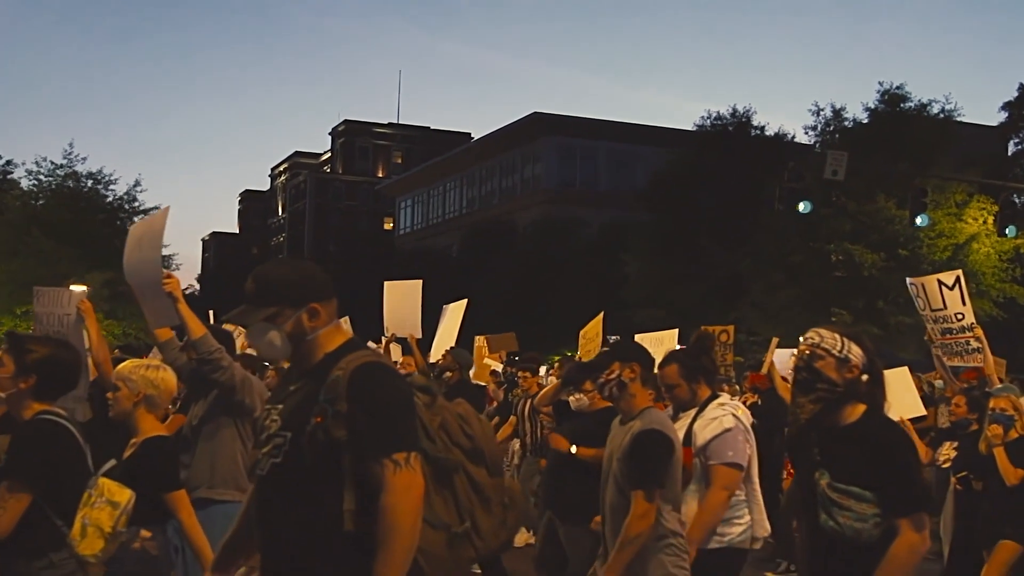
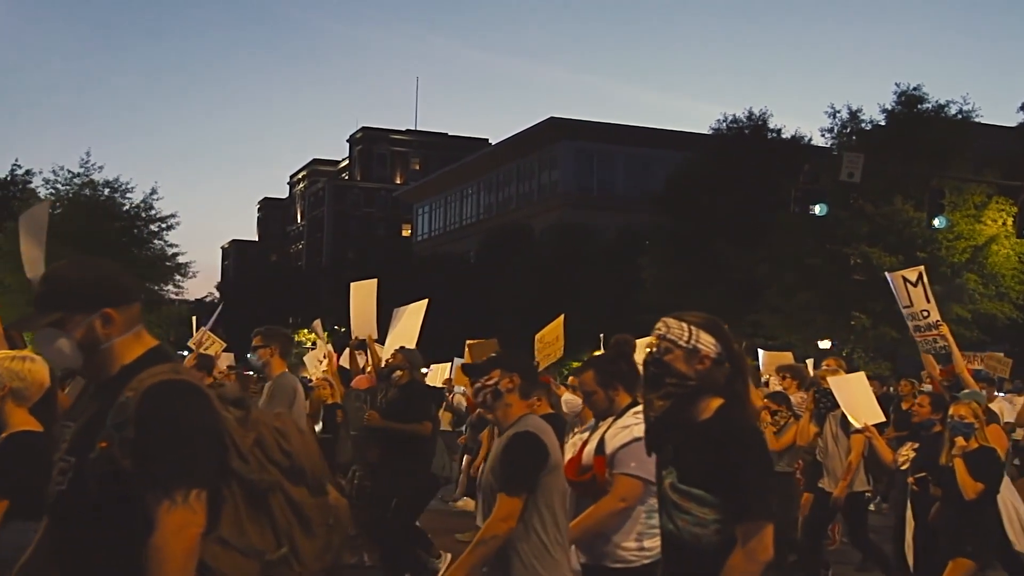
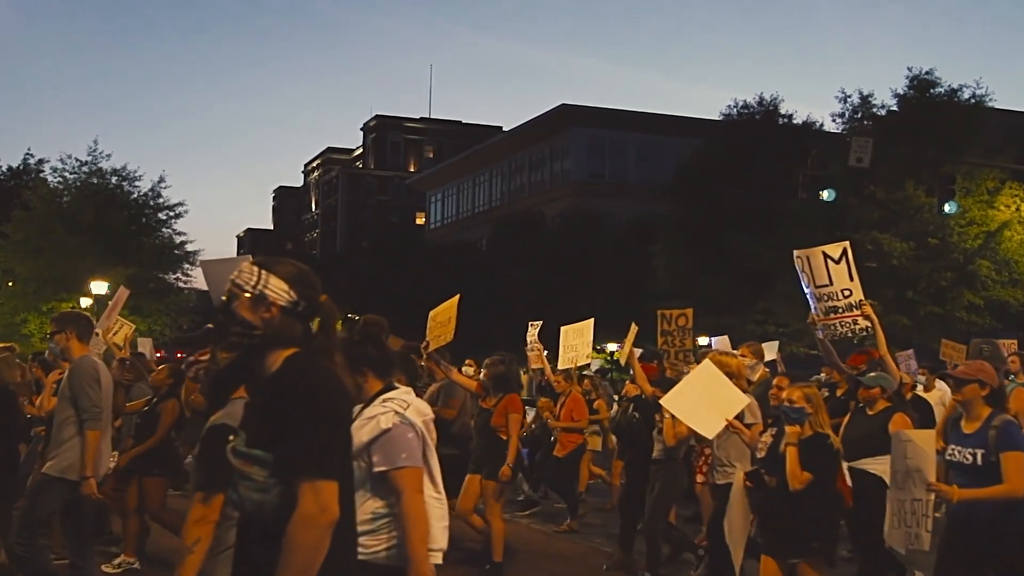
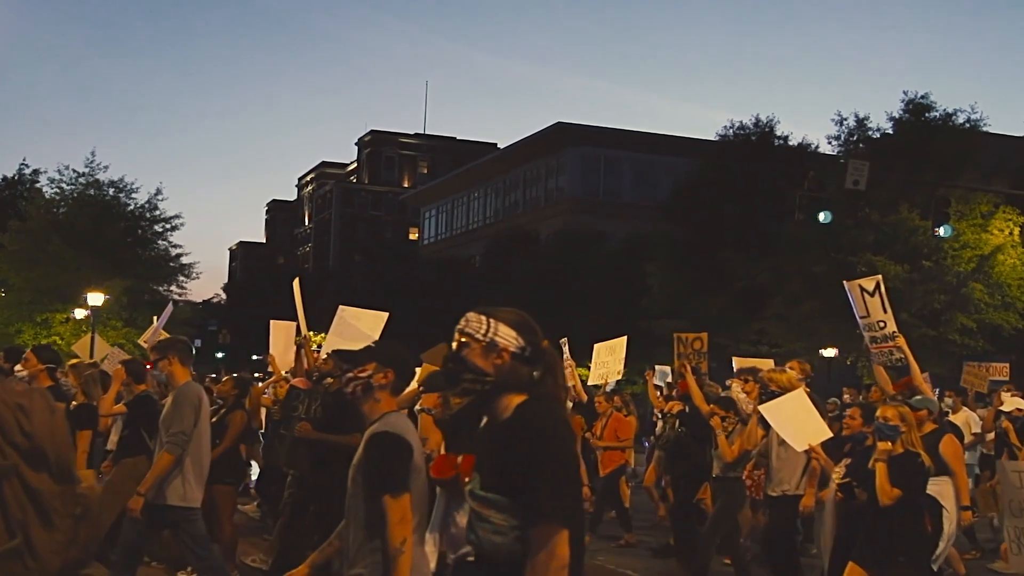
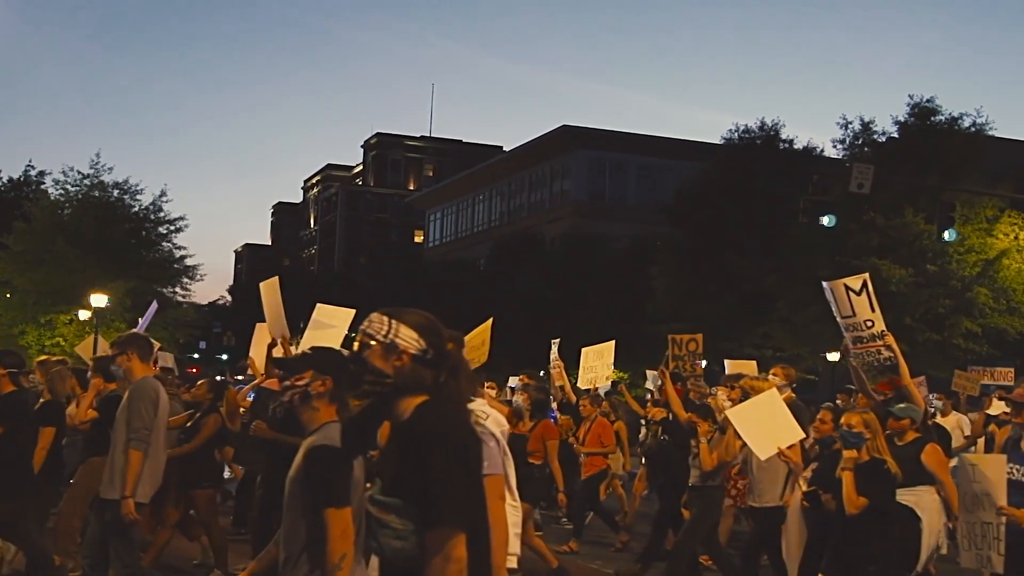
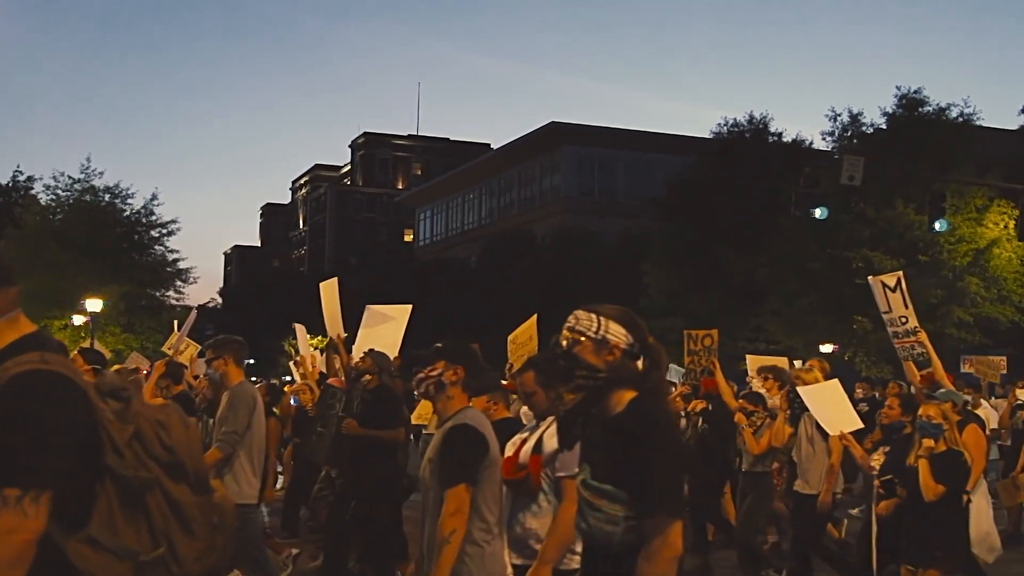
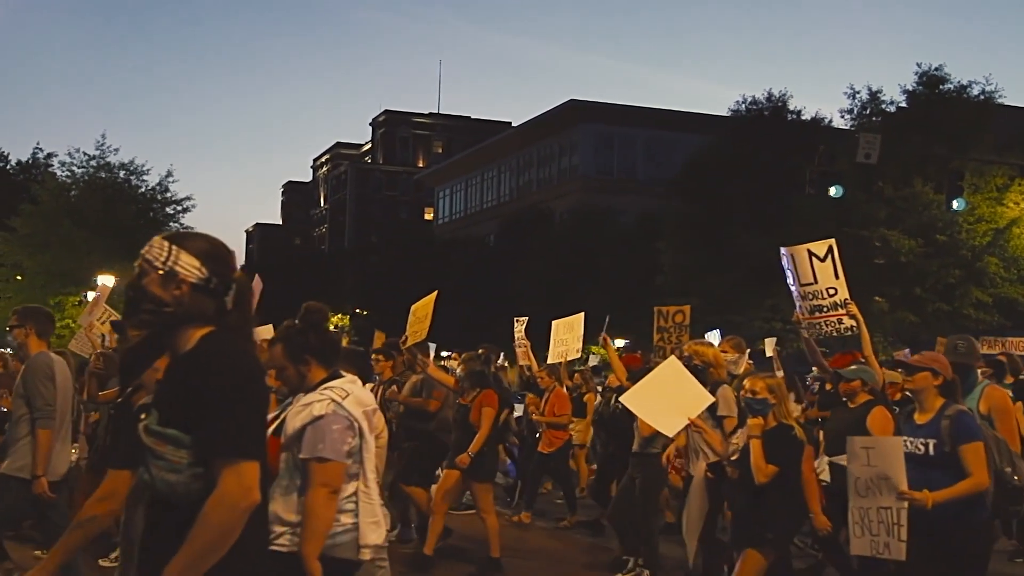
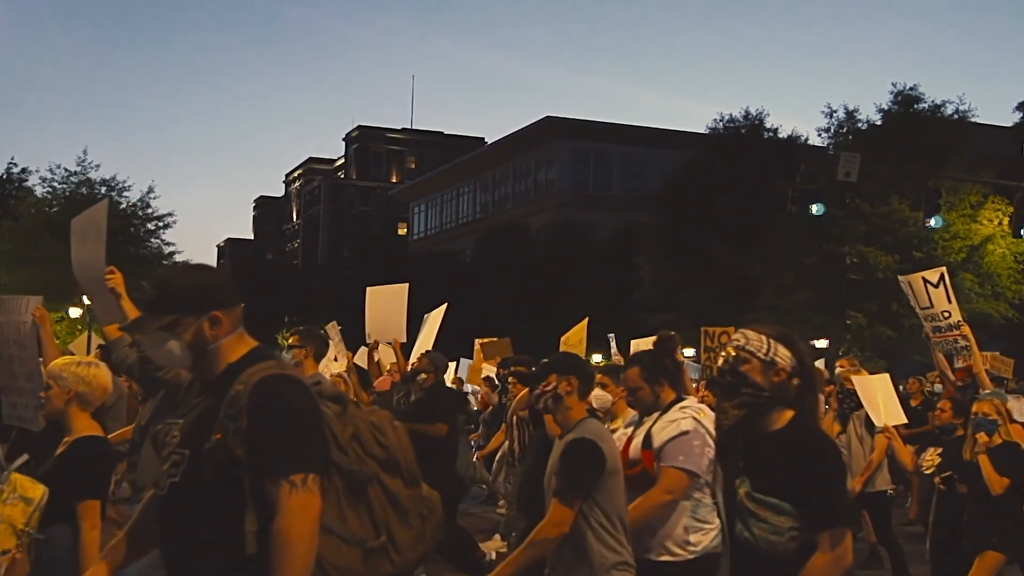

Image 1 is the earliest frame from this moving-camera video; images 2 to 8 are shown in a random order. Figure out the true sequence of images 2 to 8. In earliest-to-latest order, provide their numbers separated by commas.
8, 2, 6, 4, 5, 3, 7
